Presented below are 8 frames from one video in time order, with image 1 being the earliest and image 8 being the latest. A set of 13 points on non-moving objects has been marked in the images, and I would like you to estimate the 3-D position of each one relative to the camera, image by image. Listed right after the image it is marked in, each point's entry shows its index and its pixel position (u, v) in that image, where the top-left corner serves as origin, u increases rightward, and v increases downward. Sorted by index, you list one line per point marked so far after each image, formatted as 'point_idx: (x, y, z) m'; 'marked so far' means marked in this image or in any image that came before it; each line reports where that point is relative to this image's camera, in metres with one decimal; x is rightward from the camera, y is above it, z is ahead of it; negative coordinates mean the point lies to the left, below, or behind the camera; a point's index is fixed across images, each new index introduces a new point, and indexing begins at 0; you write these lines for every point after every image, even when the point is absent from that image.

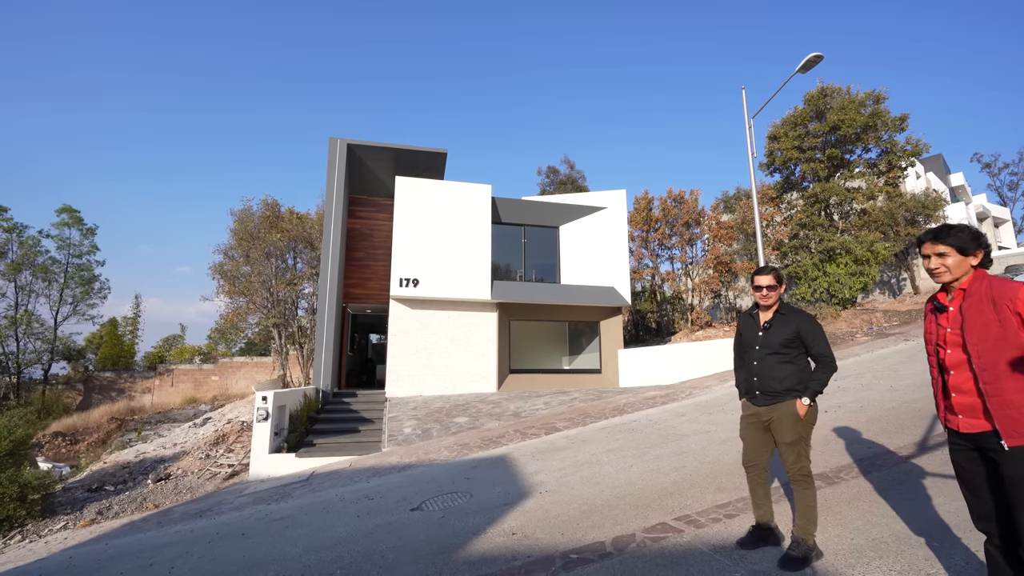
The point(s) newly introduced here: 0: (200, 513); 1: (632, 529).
0: (-4.5, -3.2, +6.9) m
1: (+1.0, -1.9, +3.8) m
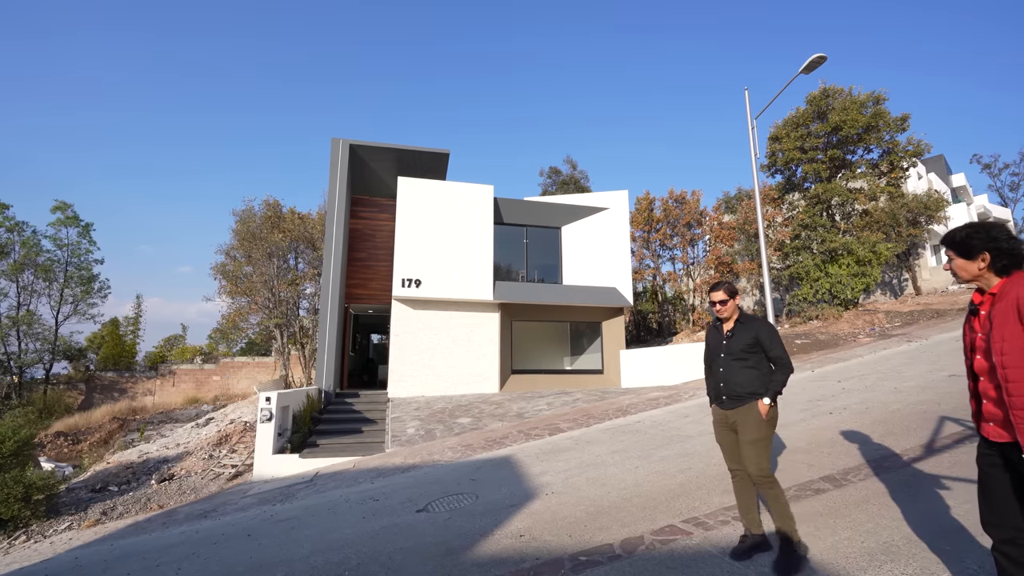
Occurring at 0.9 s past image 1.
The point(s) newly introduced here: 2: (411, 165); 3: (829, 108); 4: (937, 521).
0: (-4.4, -3.2, +6.9) m
1: (+1.0, -1.9, +3.8) m
2: (-3.2, +3.9, +15.3) m
3: (+11.6, +6.6, +17.5) m
4: (+2.8, -1.6, +3.2) m
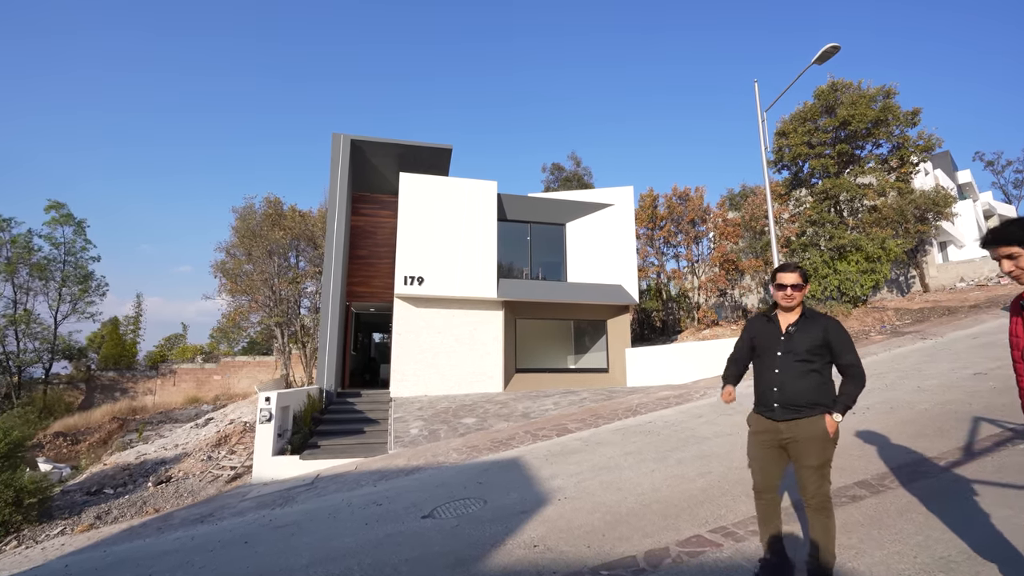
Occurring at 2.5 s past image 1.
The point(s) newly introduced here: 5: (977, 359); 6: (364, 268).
0: (-4.3, -3.2, +6.6) m
1: (+1.2, -1.9, +3.6) m
2: (-3.0, +4.0, +15.0) m
3: (+11.7, +6.7, +17.3) m
4: (+3.0, -1.5, +3.0) m
5: (+8.0, -1.2, +8.2) m
6: (-4.6, +0.6, +15.0) m
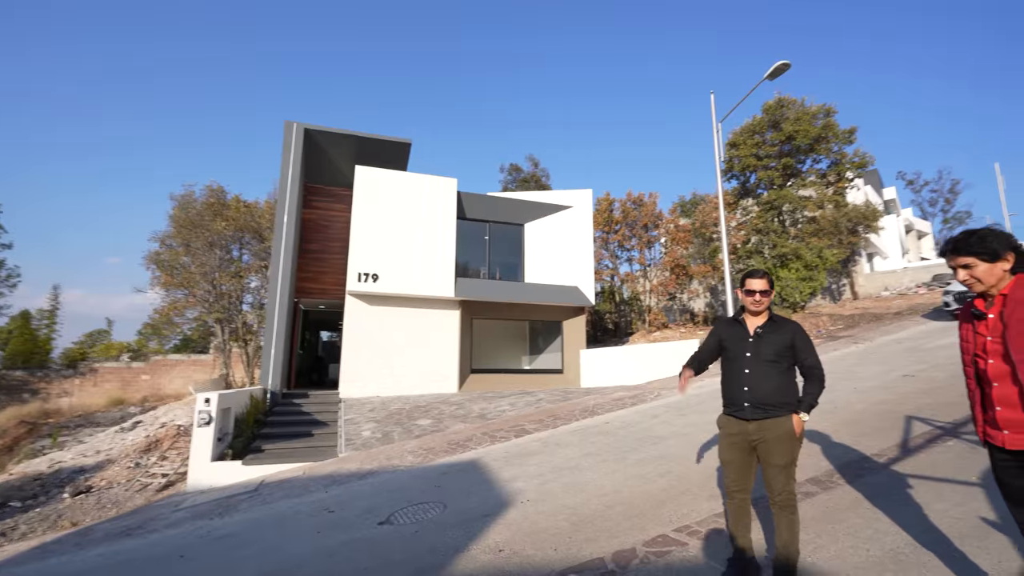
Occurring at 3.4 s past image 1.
0: (-4.8, -3.1, +6.1) m
1: (+0.9, -1.9, +3.6) m
2: (-4.3, +4.1, +14.5) m
3: (+10.2, +6.4, +18.2) m
4: (+2.8, -1.5, +3.1) m
5: (+7.2, -1.4, +8.8) m
6: (-5.9, +0.7, +14.3) m
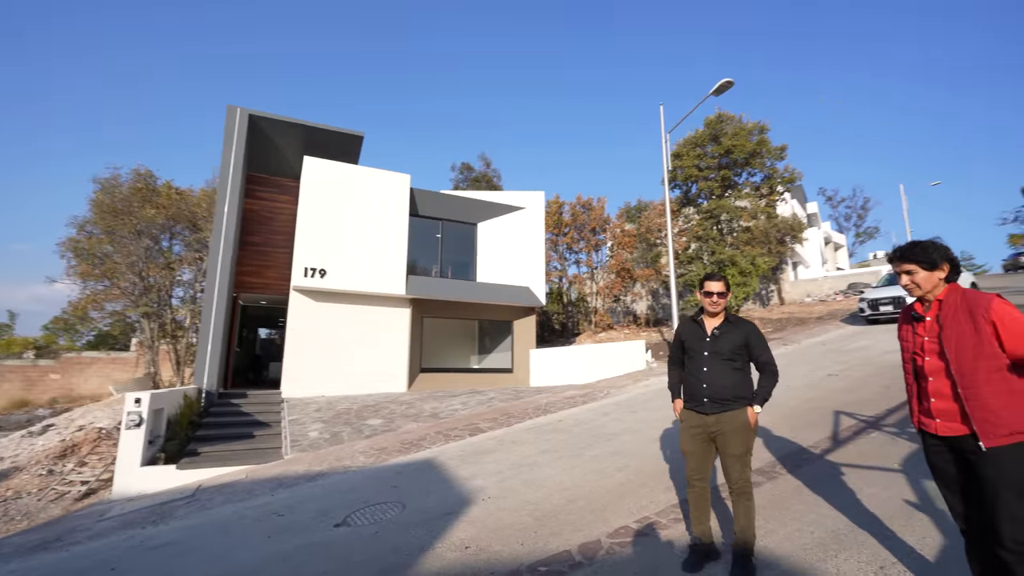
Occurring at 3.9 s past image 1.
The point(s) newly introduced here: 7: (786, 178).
0: (-5.4, -2.9, +5.5) m
1: (+0.6, -1.9, +3.7) m
2: (-5.6, +4.2, +14.0) m
3: (+8.4, +6.3, +19.3) m
4: (+2.6, -1.6, +3.5) m
5: (+6.4, -1.5, +9.6) m
6: (-7.3, +0.9, +13.6) m
7: (+11.0, +4.4, +19.3) m
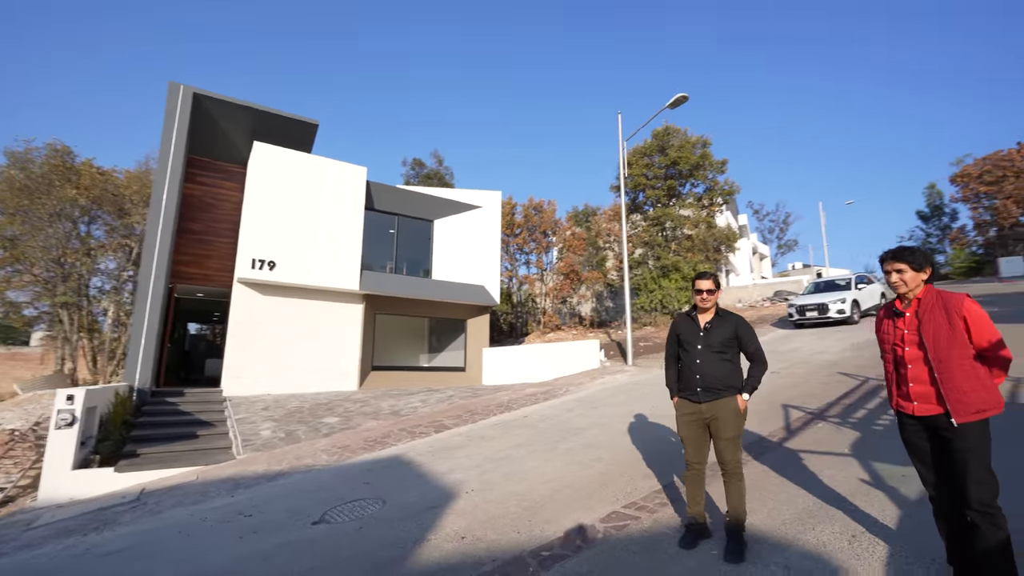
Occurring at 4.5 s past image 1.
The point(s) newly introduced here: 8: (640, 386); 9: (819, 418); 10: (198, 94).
0: (-5.6, -2.8, +4.9) m
1: (+0.6, -1.9, +3.9) m
2: (-6.7, +4.4, +13.3) m
3: (+6.6, +6.1, +20.3) m
4: (+2.5, -1.6, +3.9) m
5: (+5.6, -1.6, +10.4) m
6: (-8.4, +1.1, +12.7) m
7: (+9.1, +4.2, +20.7) m
8: (+2.6, -2.0, +9.6) m
9: (+3.7, -1.6, +5.8) m
10: (-7.7, +4.8, +11.8) m
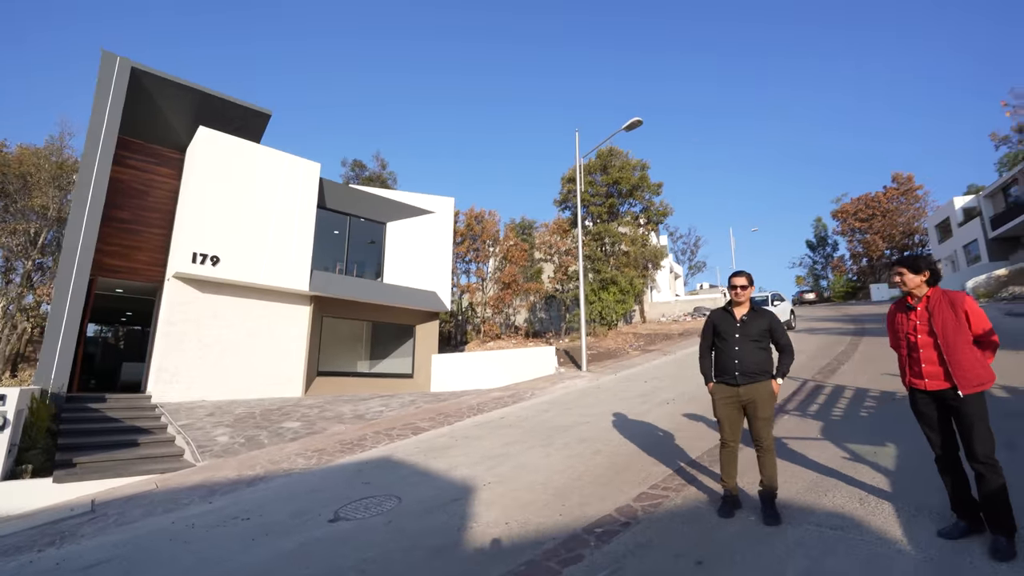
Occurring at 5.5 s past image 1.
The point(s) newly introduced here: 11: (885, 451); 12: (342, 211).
0: (-5.4, -2.5, +4.1) m
1: (+0.9, -1.8, +4.1) m
2: (-7.7, +4.5, +12.4) m
3: (+4.4, +5.5, +21.6) m
4: (+2.9, -1.6, +4.5) m
5: (+4.7, -1.9, +11.5) m
6: (-9.3, +1.3, +11.5) m
7: (+6.7, +3.6, +22.3) m
8: (+1.9, -2.1, +10.1) m
9: (+3.7, -1.7, +6.6) m
10: (-8.4, +4.9, +10.8) m
11: (+3.5, -1.5, +4.5) m
12: (-5.3, +2.4, +14.9) m
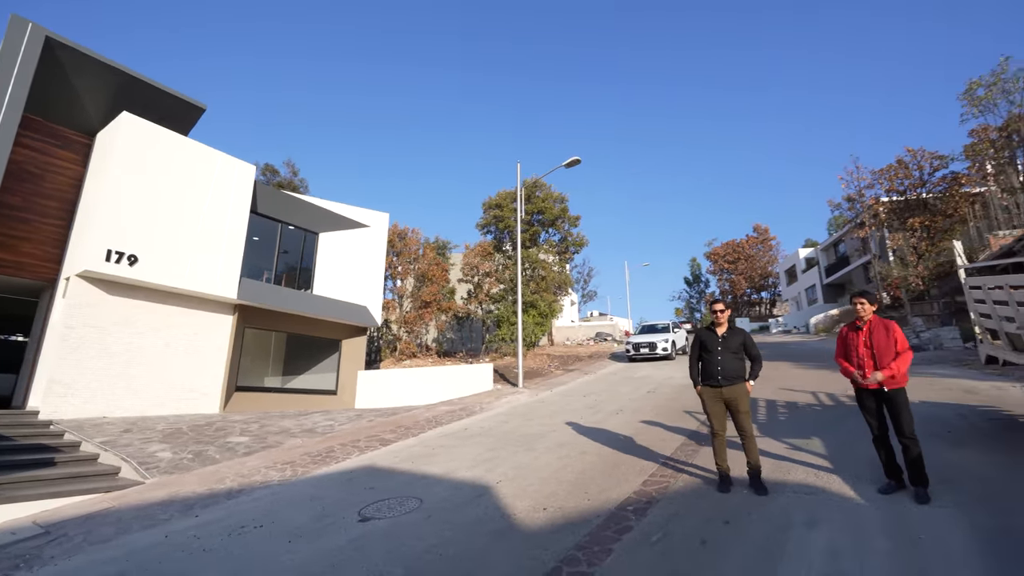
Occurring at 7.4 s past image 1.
0: (-5.0, -2.4, +3.4) m
1: (+1.2, -2.0, +4.8) m
2: (-8.8, +4.4, +11.3) m
3: (+0.9, +4.4, +23.0) m
4: (+3.0, -1.9, +5.6) m
5: (+3.3, -2.6, +12.8) m
6: (-10.3, +1.4, +9.9) m
7: (+3.0, +2.3, +24.1) m
8: (+0.8, -2.6, +10.8) m
9: (+3.3, -2.1, +7.8) m
10: (-9.1, +5.0, +9.6) m
11: (+3.6, -1.9, +5.8) m
12: (-7.1, +2.1, +14.1) m
